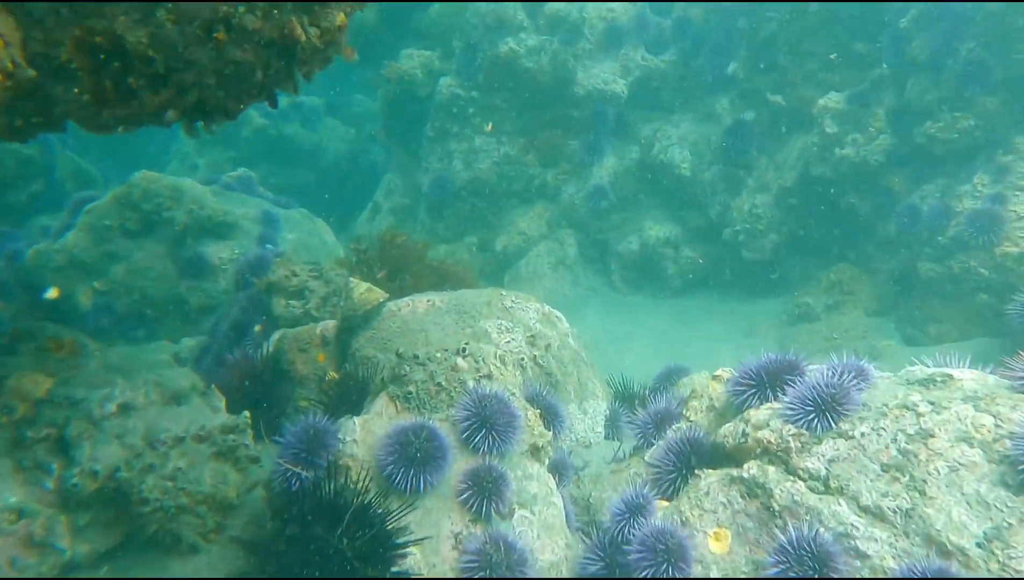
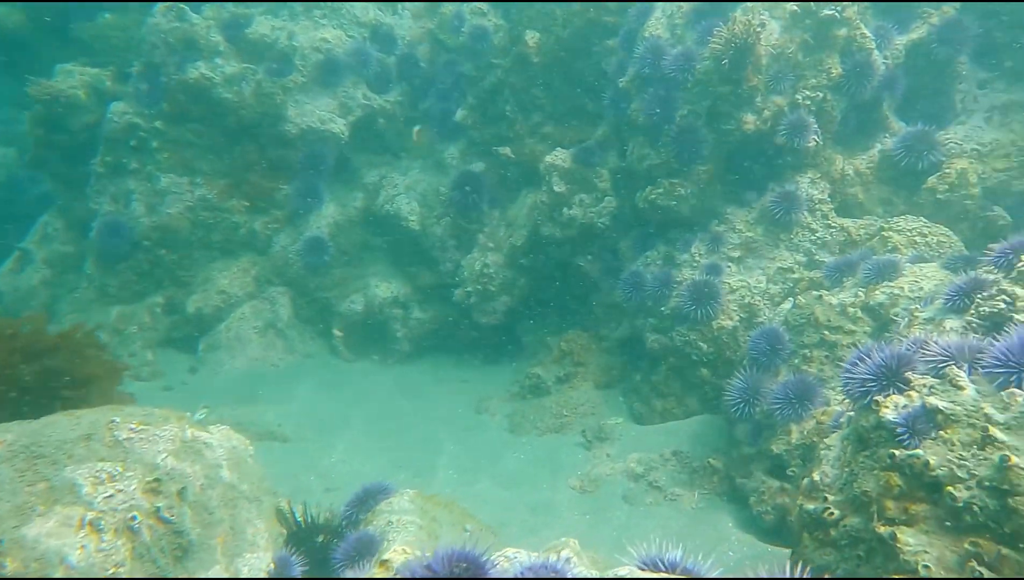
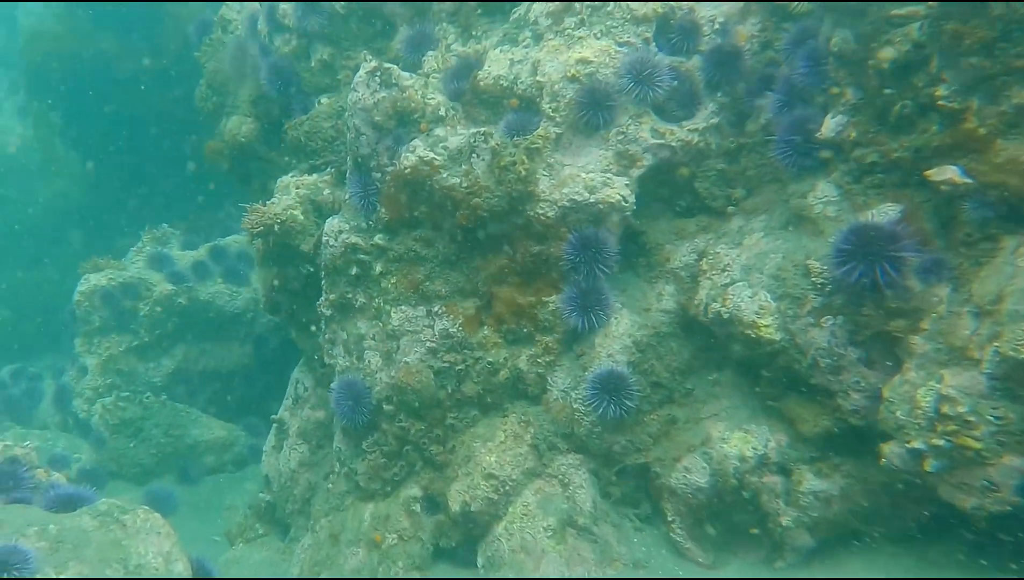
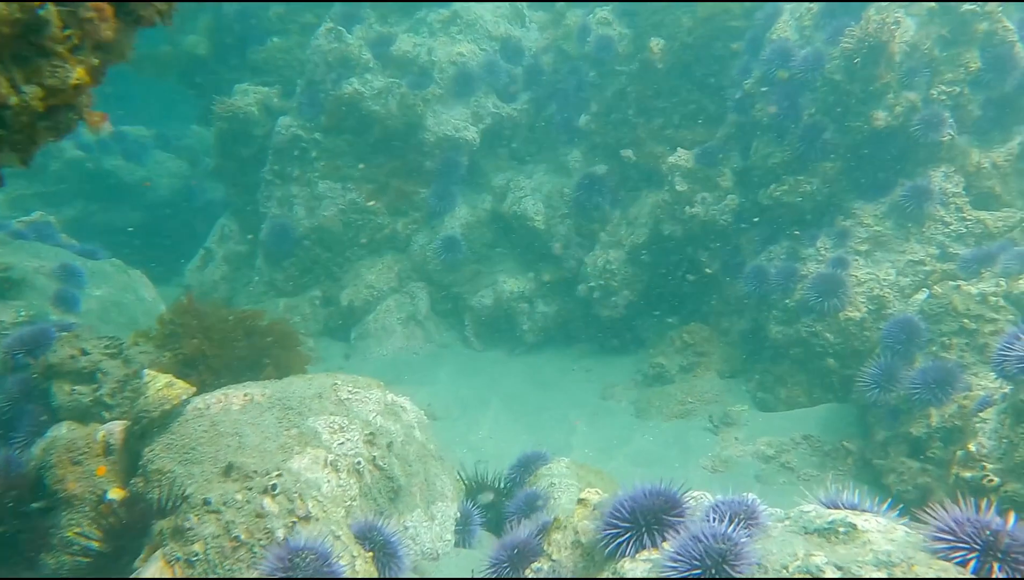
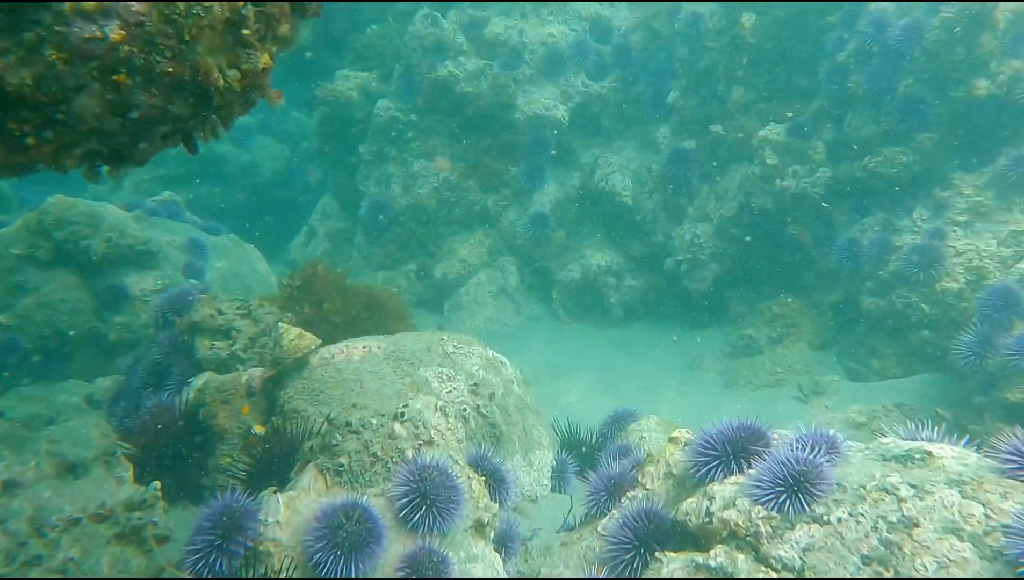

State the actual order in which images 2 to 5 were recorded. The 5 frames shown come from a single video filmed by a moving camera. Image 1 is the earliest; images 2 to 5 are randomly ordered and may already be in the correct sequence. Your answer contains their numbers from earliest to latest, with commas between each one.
5, 4, 2, 3
